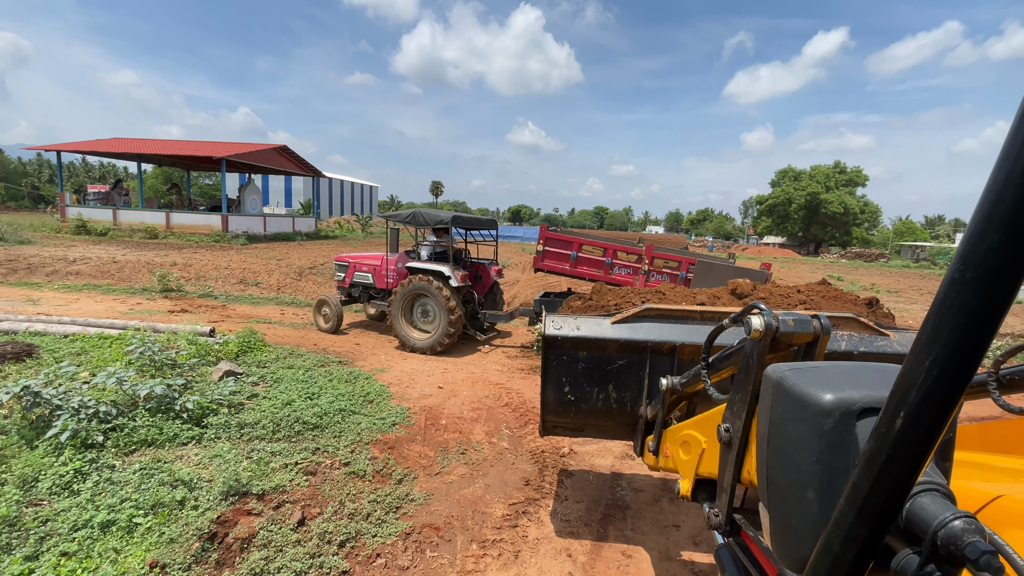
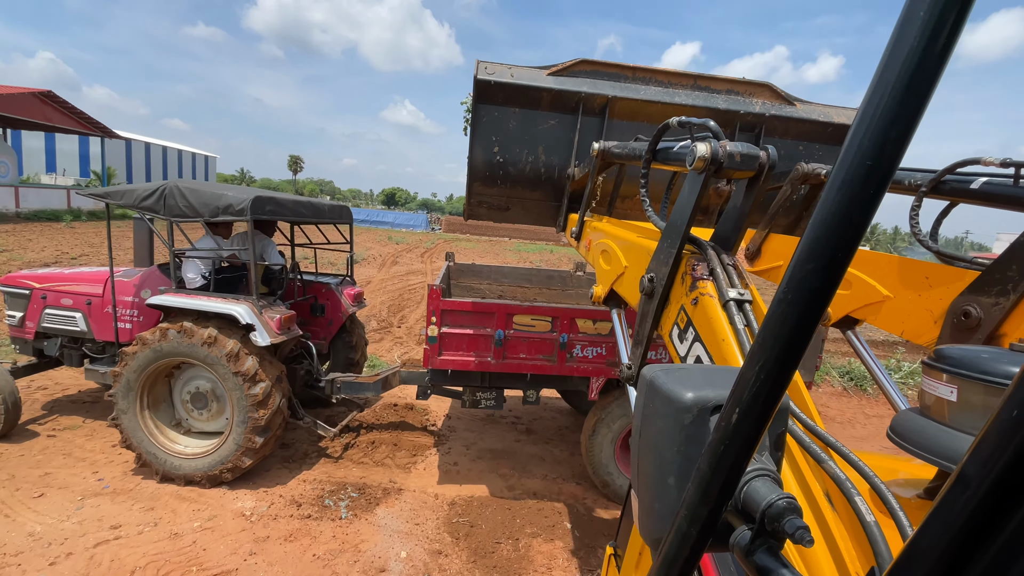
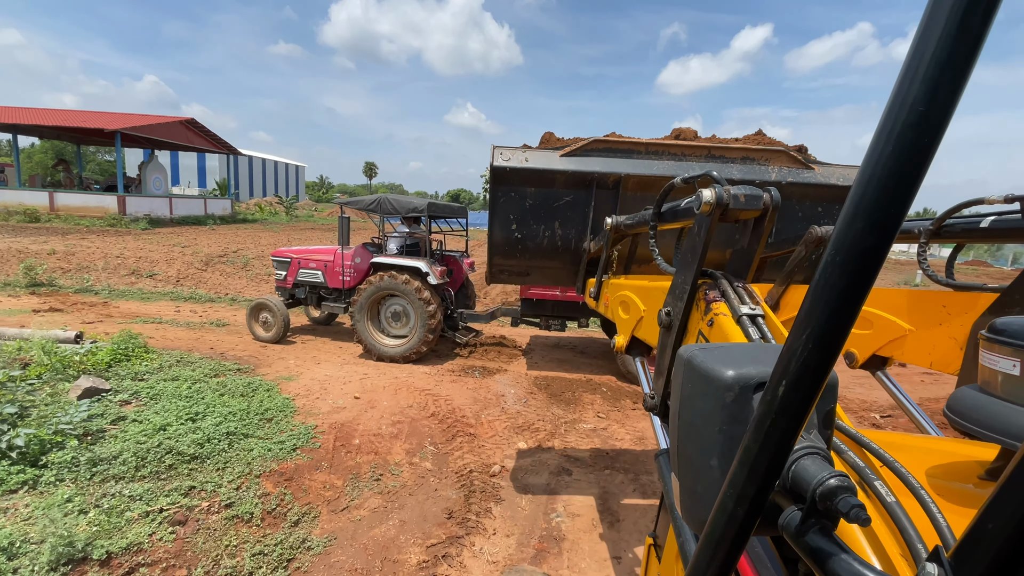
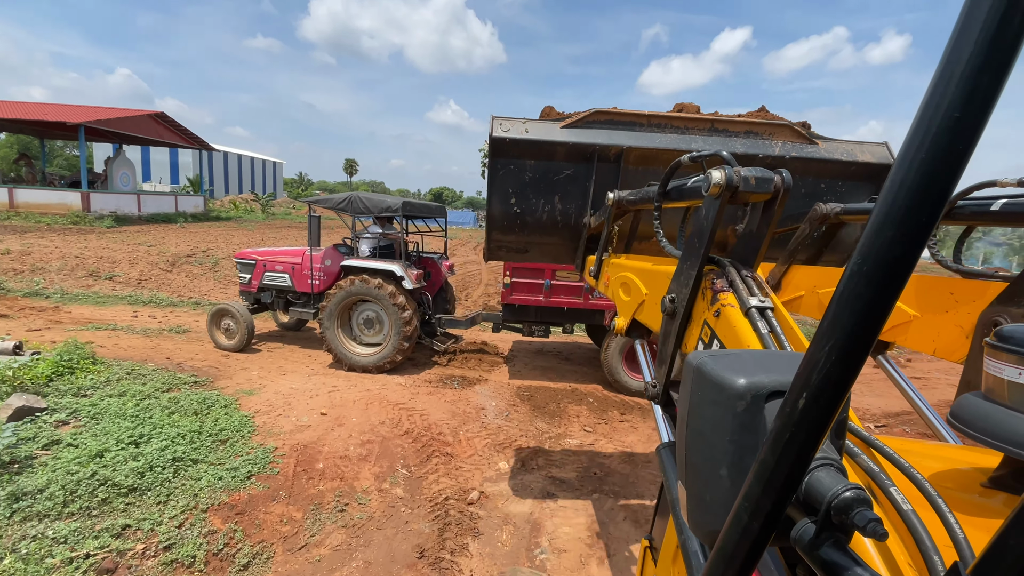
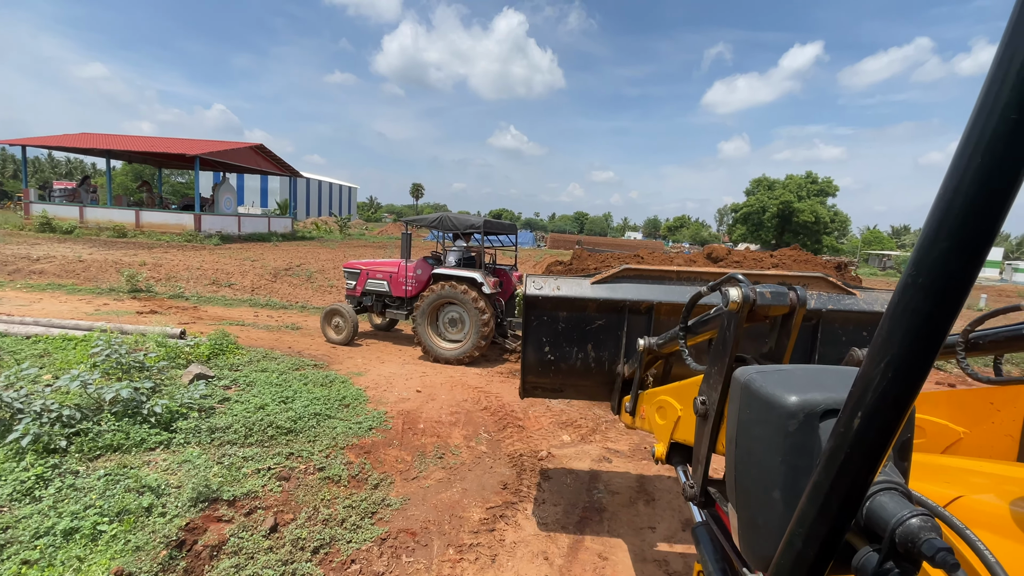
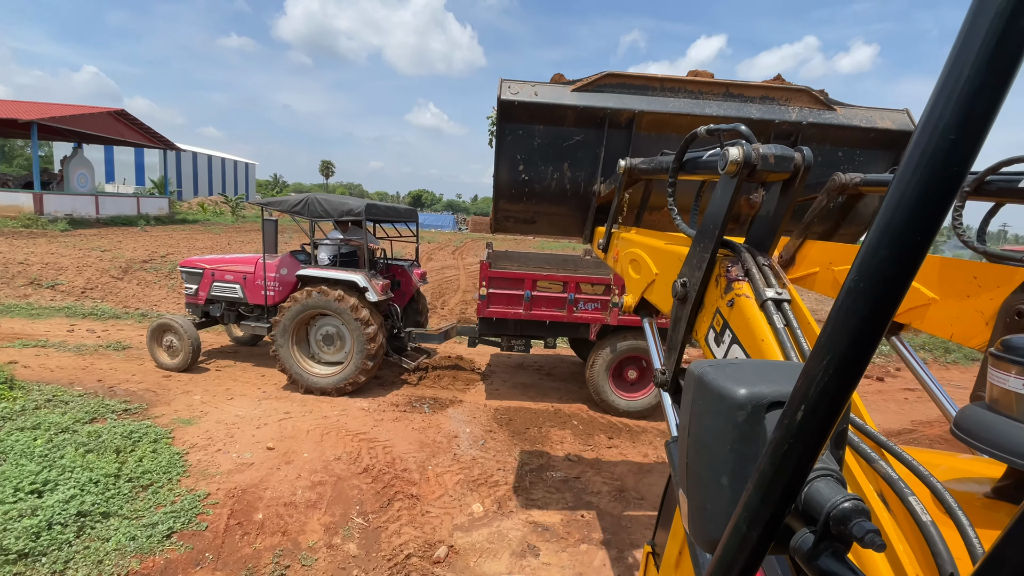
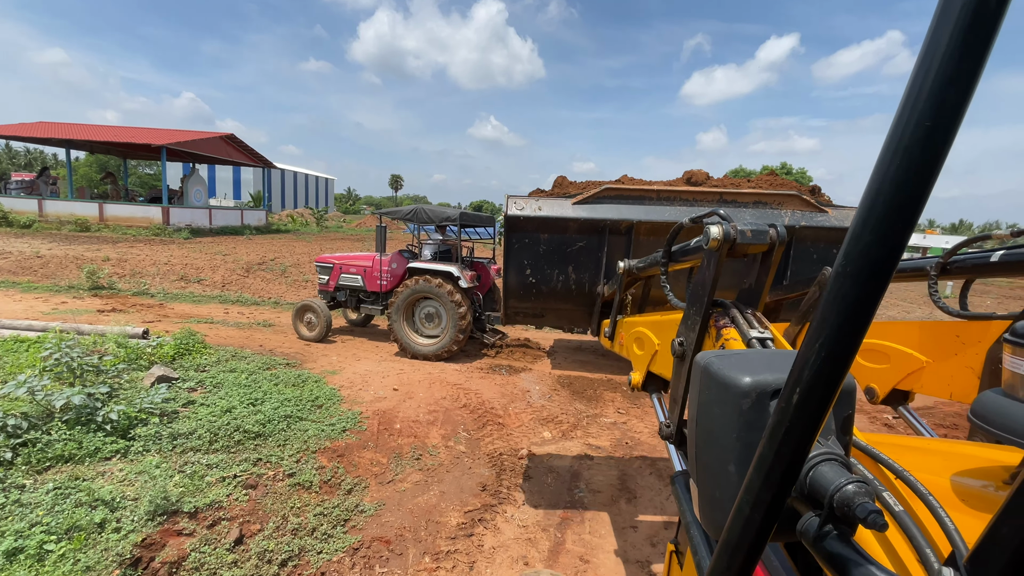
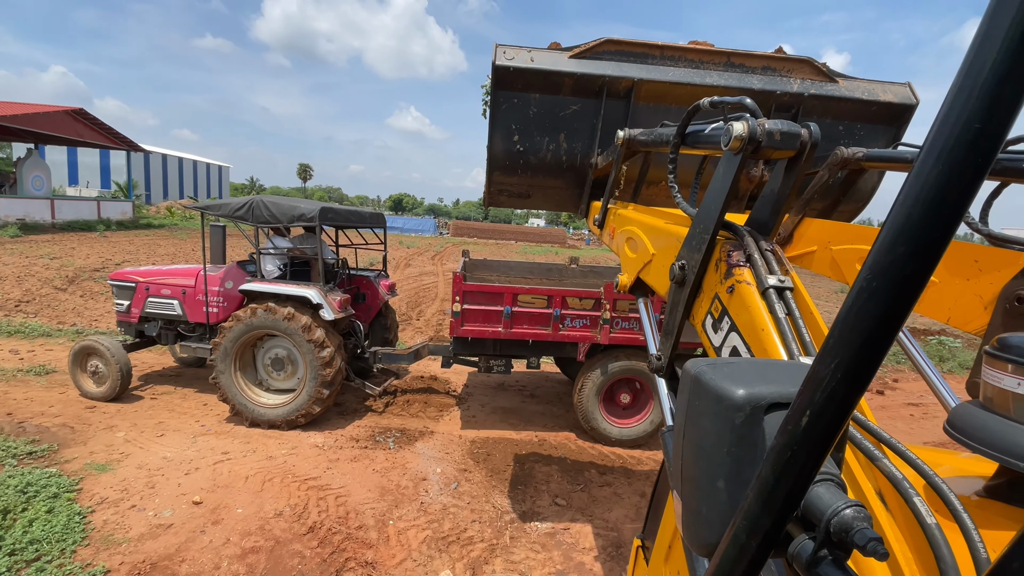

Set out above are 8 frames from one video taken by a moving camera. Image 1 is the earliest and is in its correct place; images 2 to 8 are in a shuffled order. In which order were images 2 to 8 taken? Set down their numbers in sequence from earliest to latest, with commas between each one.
5, 7, 3, 4, 6, 8, 2
